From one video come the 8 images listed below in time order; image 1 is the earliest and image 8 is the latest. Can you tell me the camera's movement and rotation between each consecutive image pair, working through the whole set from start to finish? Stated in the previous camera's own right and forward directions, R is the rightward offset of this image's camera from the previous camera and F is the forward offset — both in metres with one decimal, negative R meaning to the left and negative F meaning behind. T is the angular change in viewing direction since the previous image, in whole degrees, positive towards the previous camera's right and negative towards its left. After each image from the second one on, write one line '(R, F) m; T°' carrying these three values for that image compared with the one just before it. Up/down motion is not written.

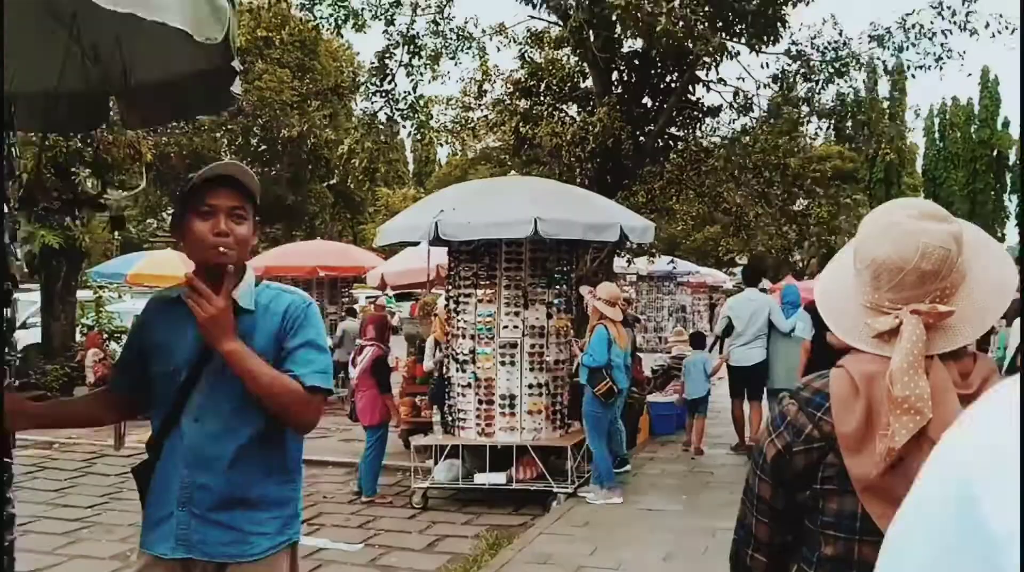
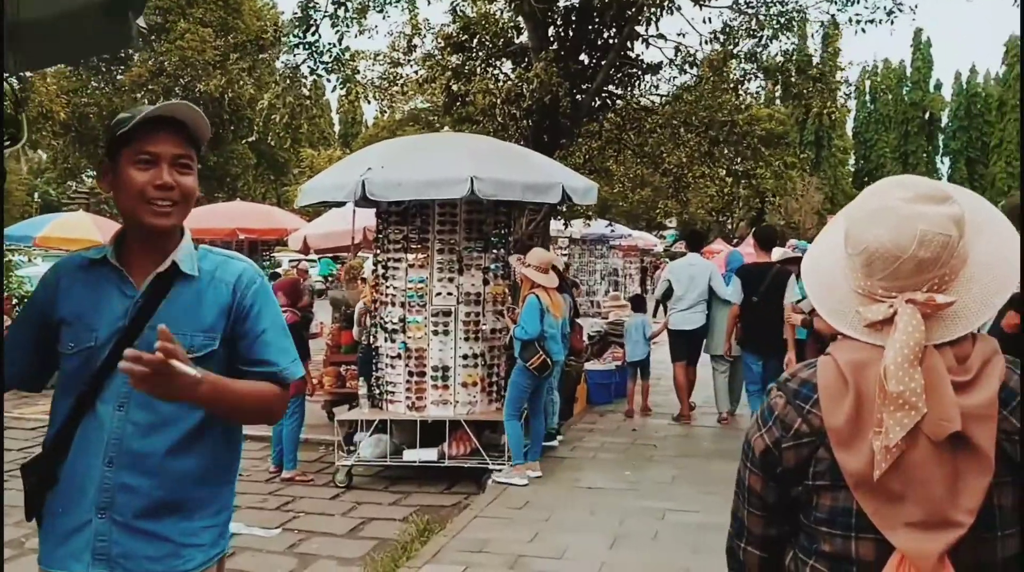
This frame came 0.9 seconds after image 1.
(0.0, +0.4) m; +2°
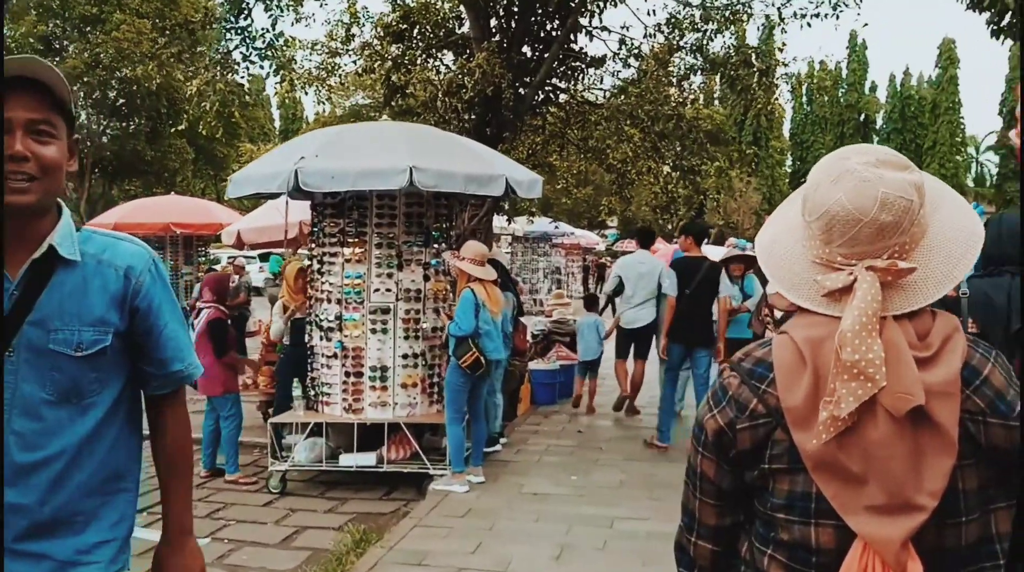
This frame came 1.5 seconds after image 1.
(0.0, +0.3) m; +2°
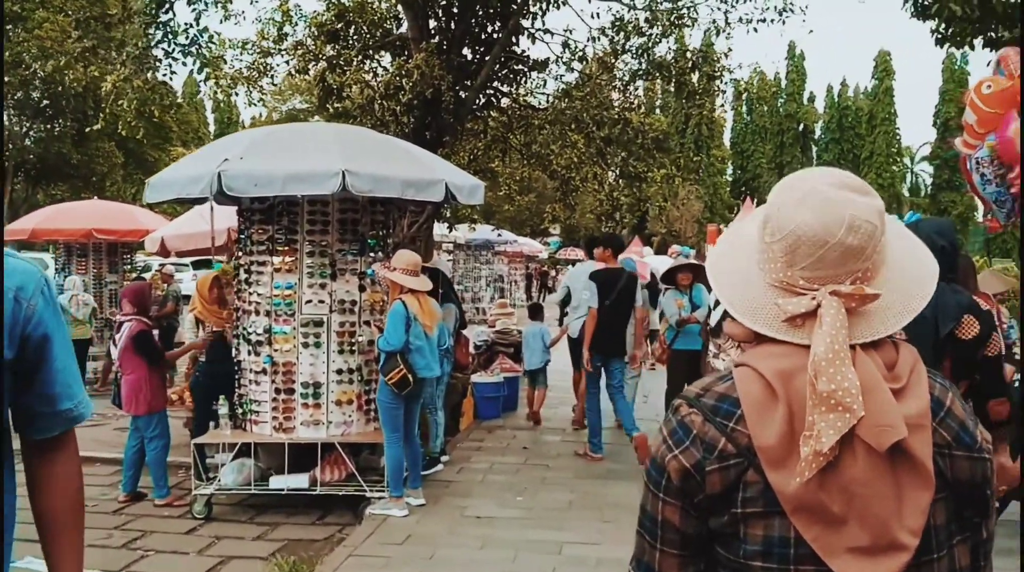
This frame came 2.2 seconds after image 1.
(0.0, +0.3) m; +2°
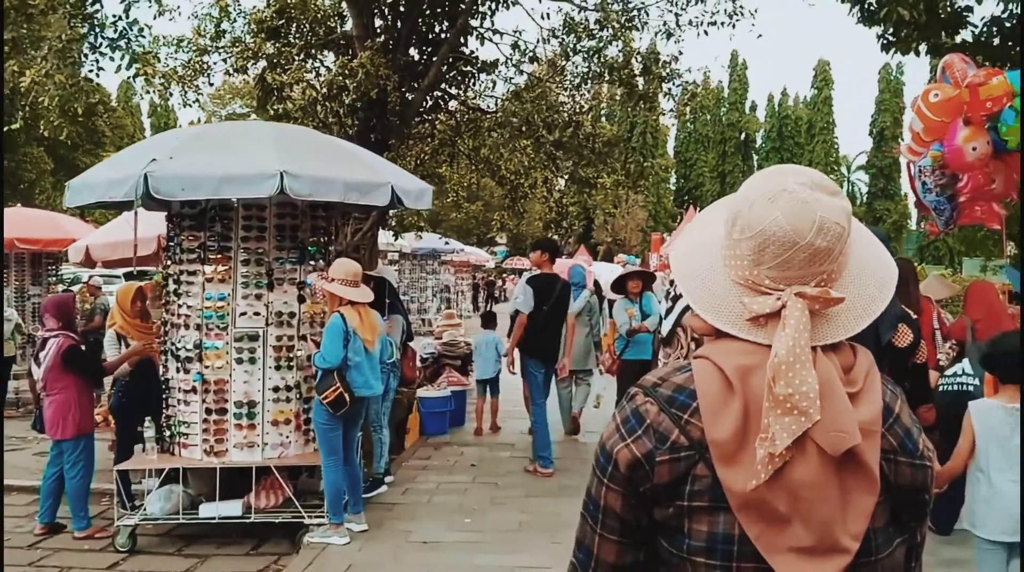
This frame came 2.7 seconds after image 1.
(0.0, +0.4) m; +2°
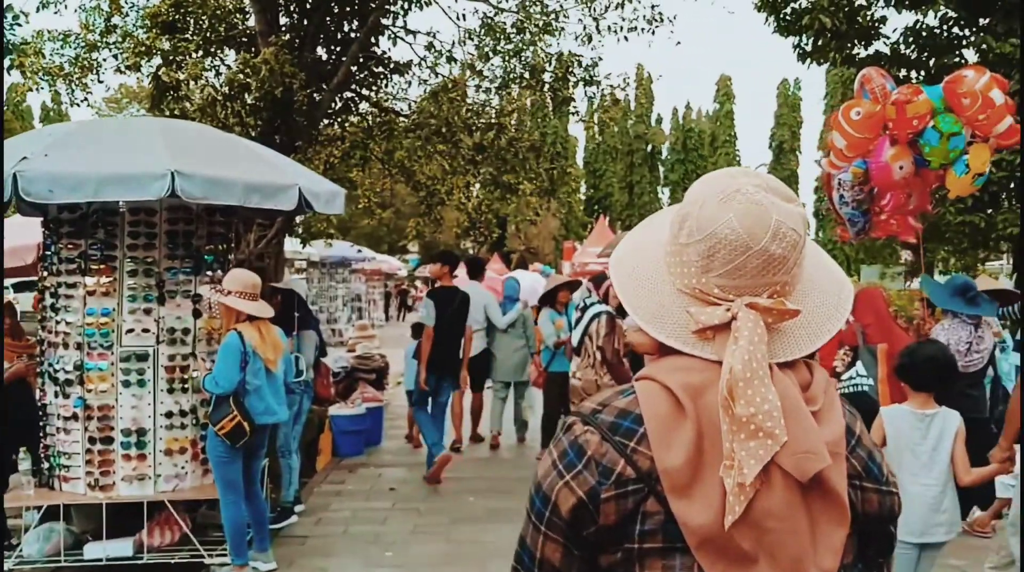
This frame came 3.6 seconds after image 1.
(0.0, +0.5) m; +3°
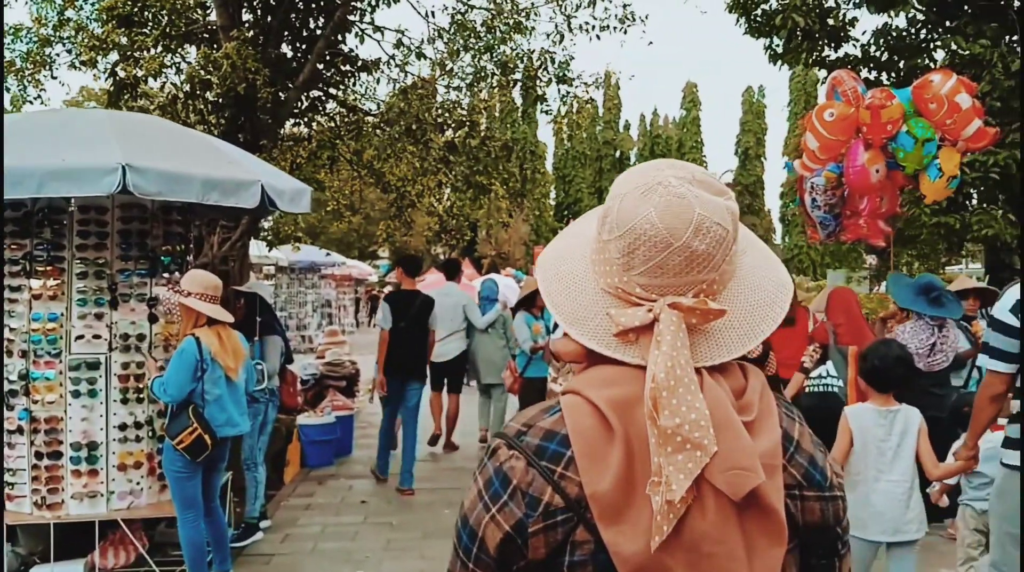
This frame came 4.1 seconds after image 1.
(0.0, +0.3) m; +1°
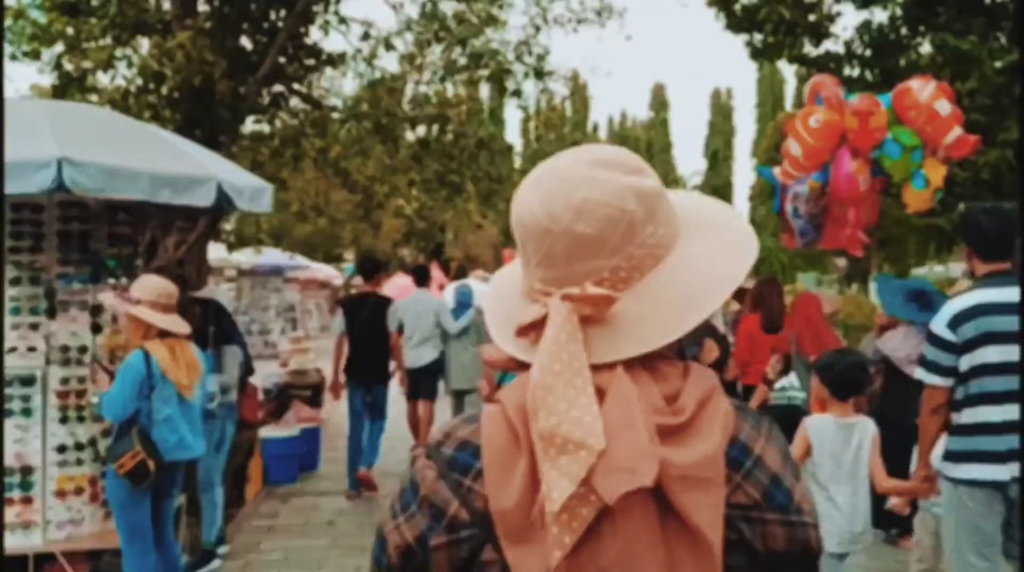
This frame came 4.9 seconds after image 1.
(0.0, +0.4) m; +1°
